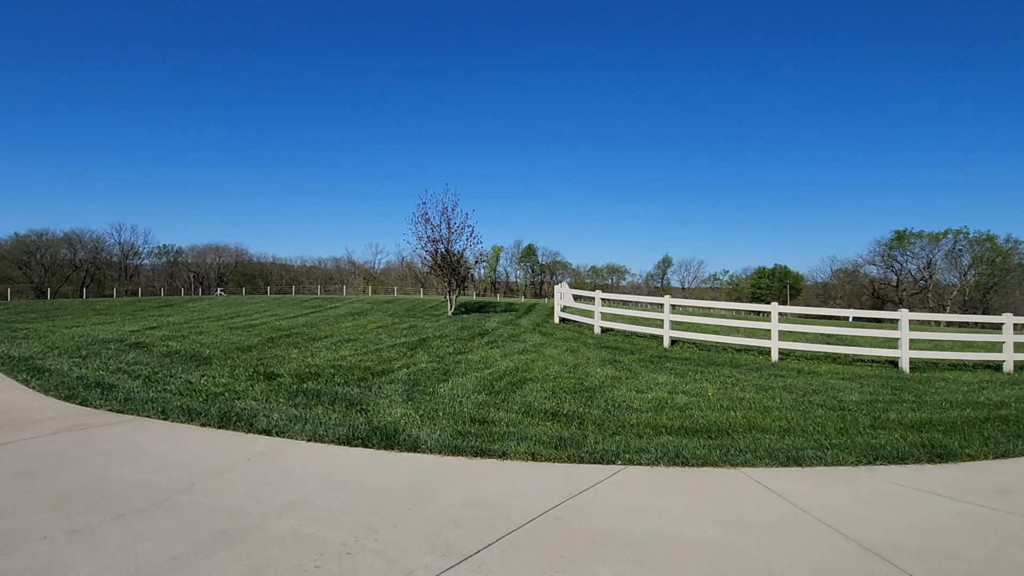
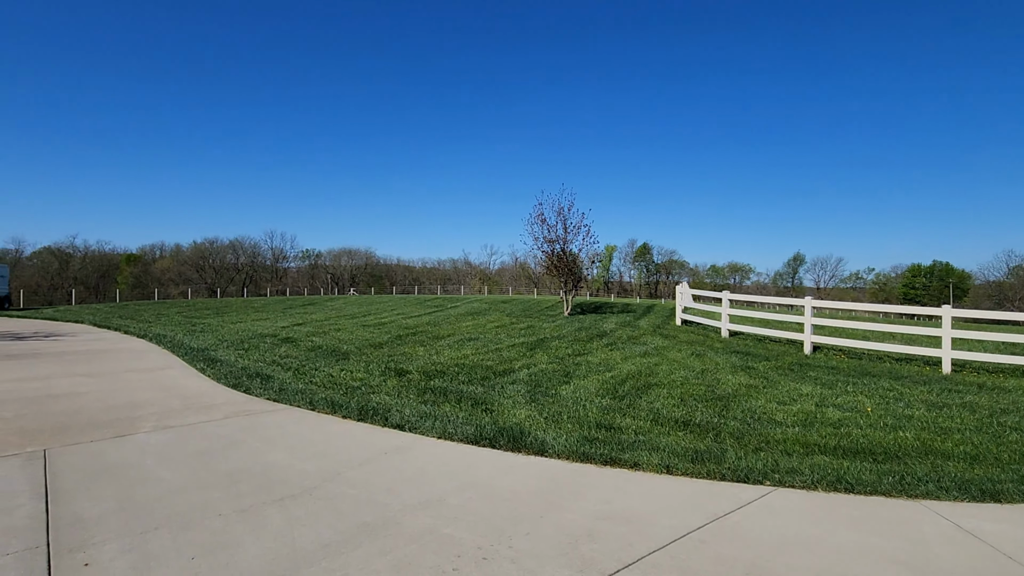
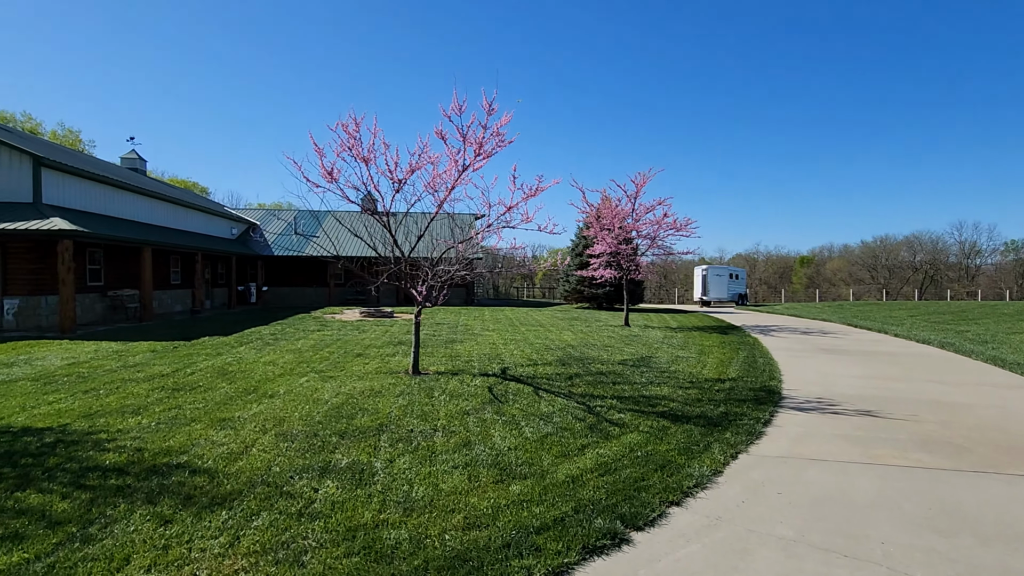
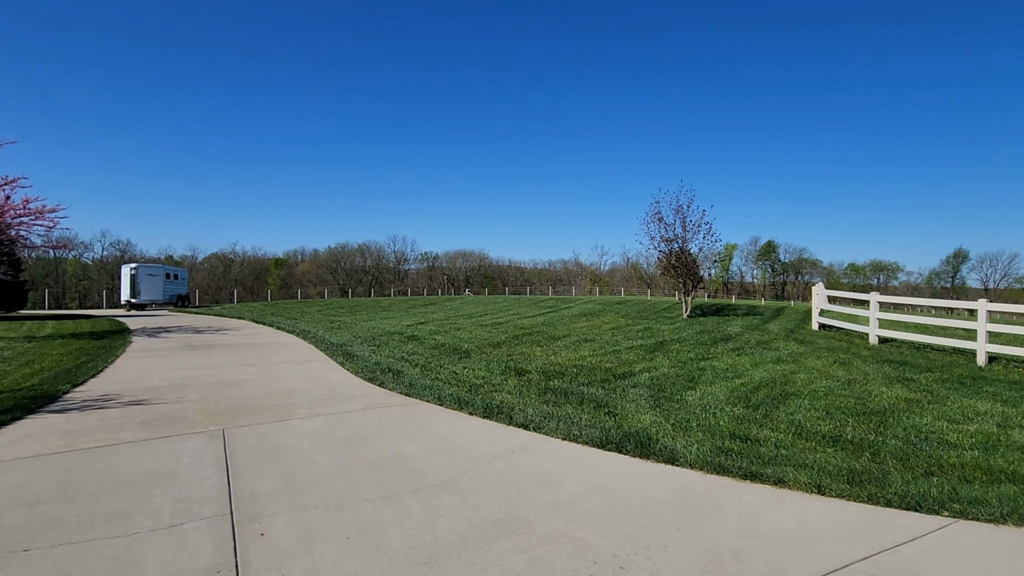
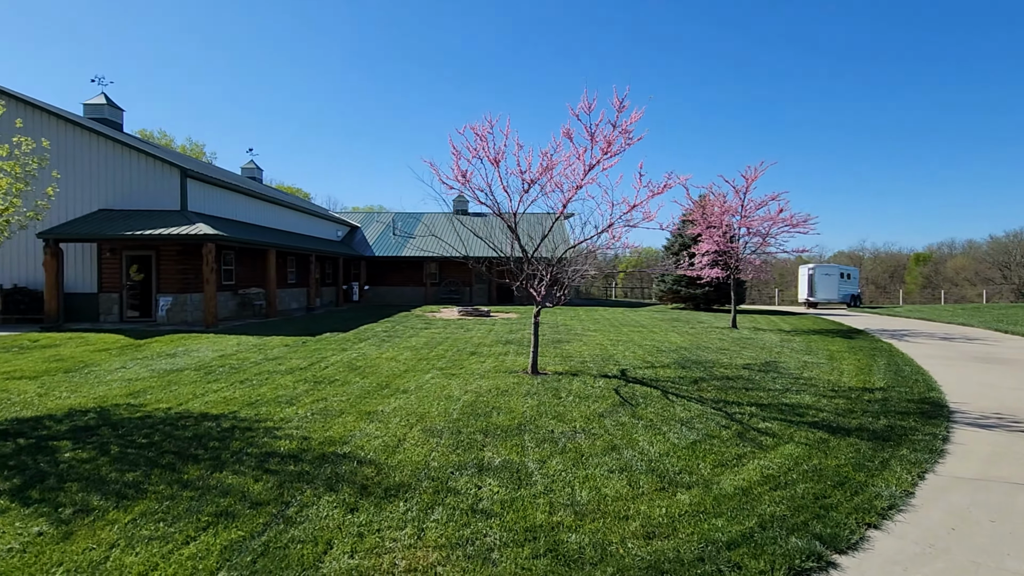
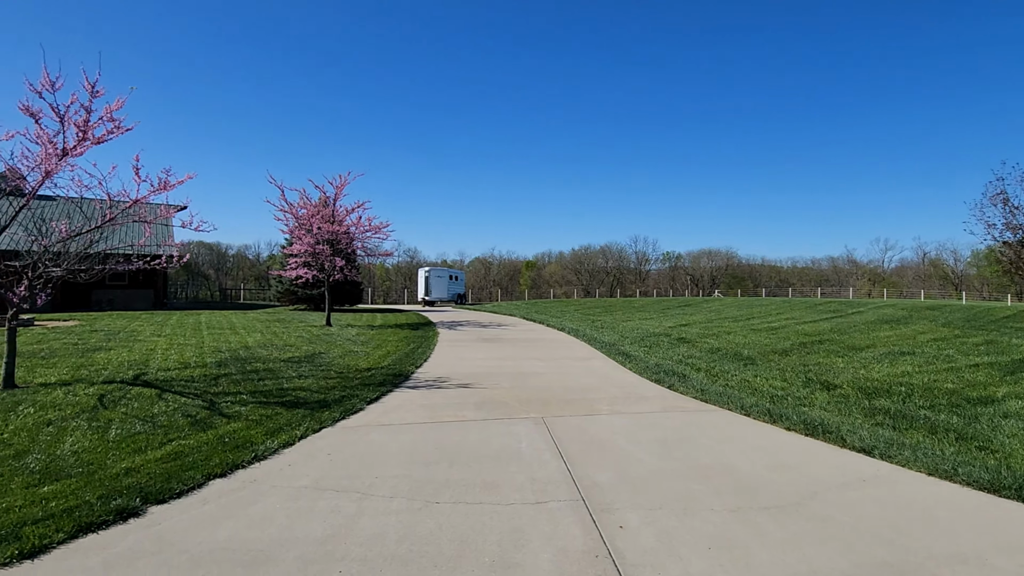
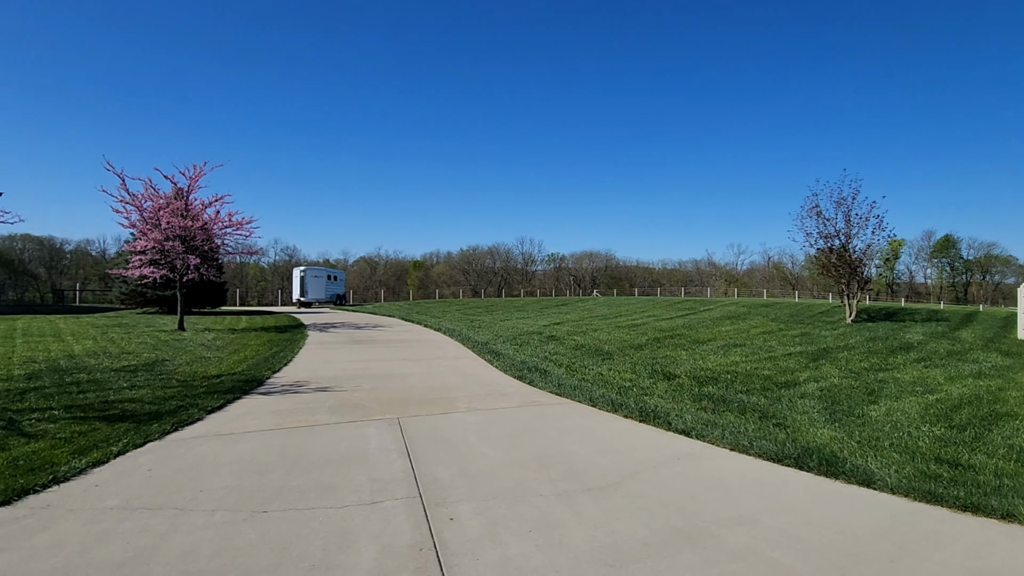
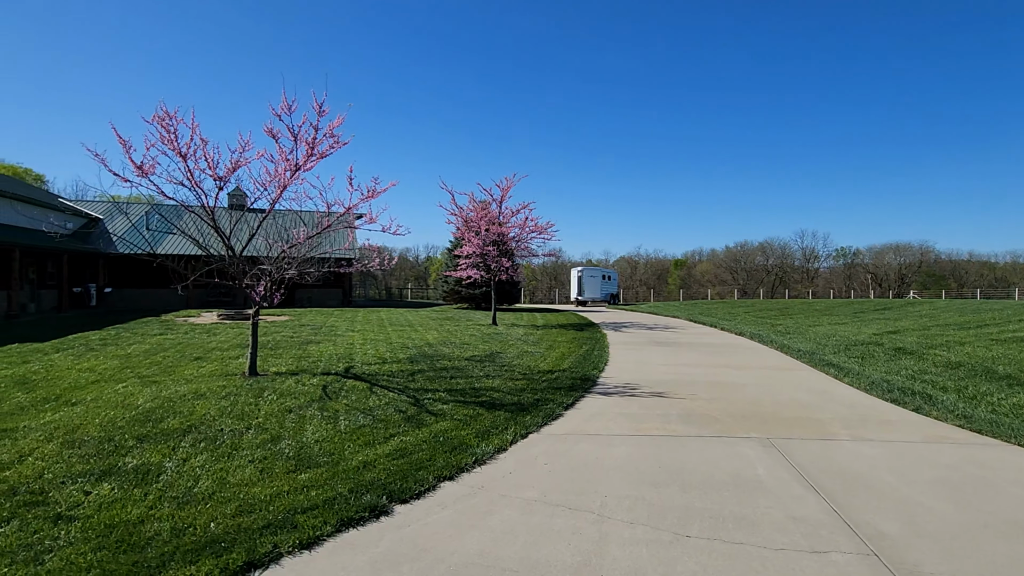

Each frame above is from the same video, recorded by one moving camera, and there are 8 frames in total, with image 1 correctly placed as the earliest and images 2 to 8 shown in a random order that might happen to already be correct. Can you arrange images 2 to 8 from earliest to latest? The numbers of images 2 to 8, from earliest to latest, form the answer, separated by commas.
2, 4, 7, 6, 8, 3, 5
